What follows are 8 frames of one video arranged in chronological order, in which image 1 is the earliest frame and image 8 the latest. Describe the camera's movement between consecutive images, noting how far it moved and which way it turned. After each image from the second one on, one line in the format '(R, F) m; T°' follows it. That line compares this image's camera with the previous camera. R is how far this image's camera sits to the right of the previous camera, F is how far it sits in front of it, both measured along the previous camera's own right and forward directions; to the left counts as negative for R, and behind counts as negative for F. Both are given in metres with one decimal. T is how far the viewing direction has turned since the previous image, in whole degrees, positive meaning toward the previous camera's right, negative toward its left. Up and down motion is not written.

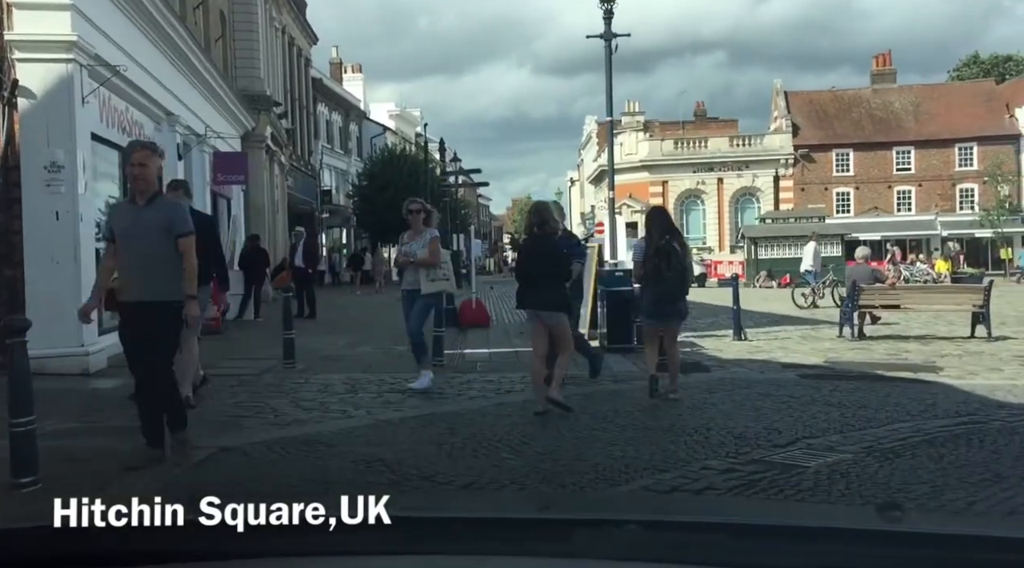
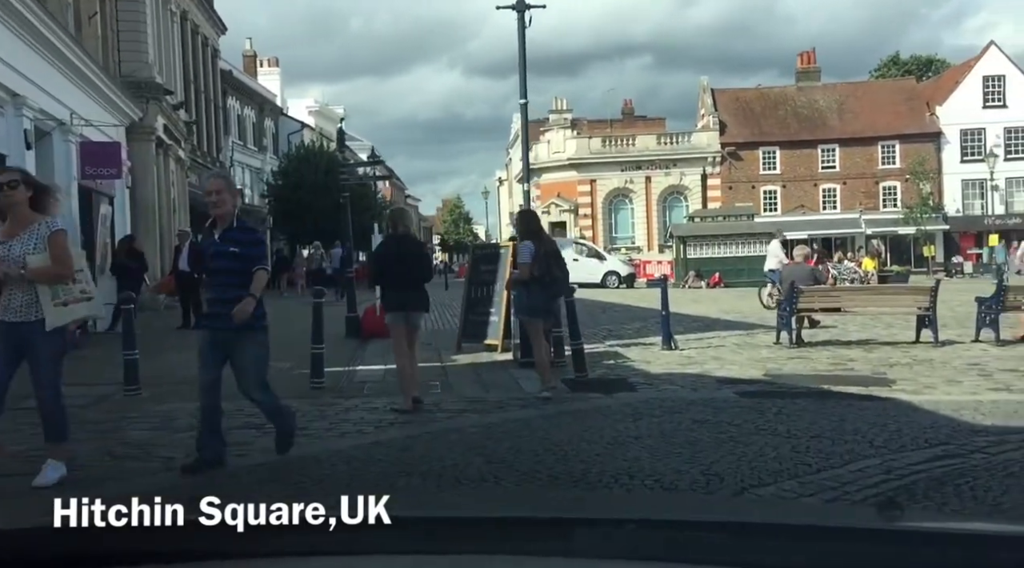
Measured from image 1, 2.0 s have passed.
(+0.3, +1.5) m; +3°
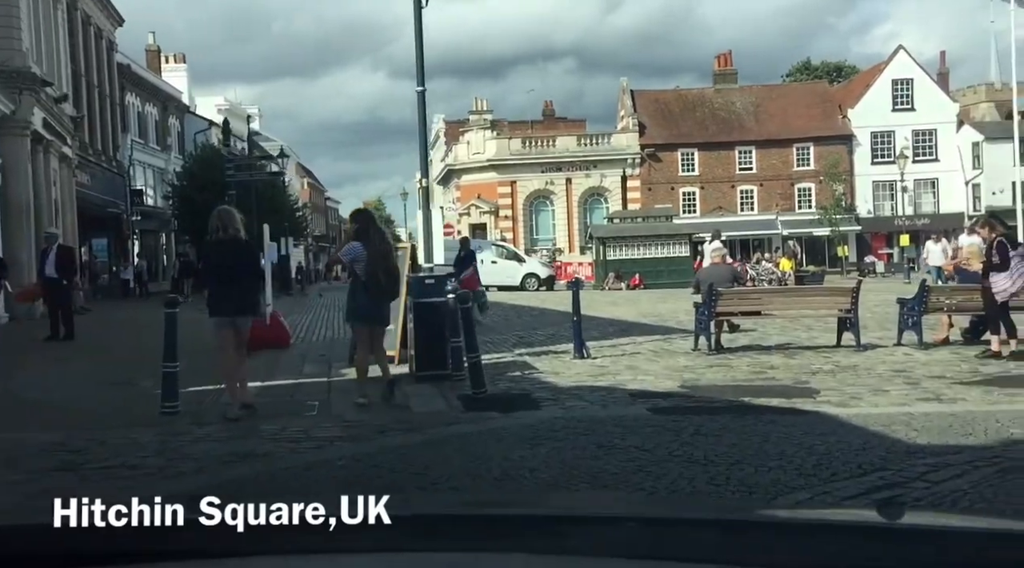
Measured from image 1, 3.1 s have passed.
(+0.3, +1.0) m; +4°
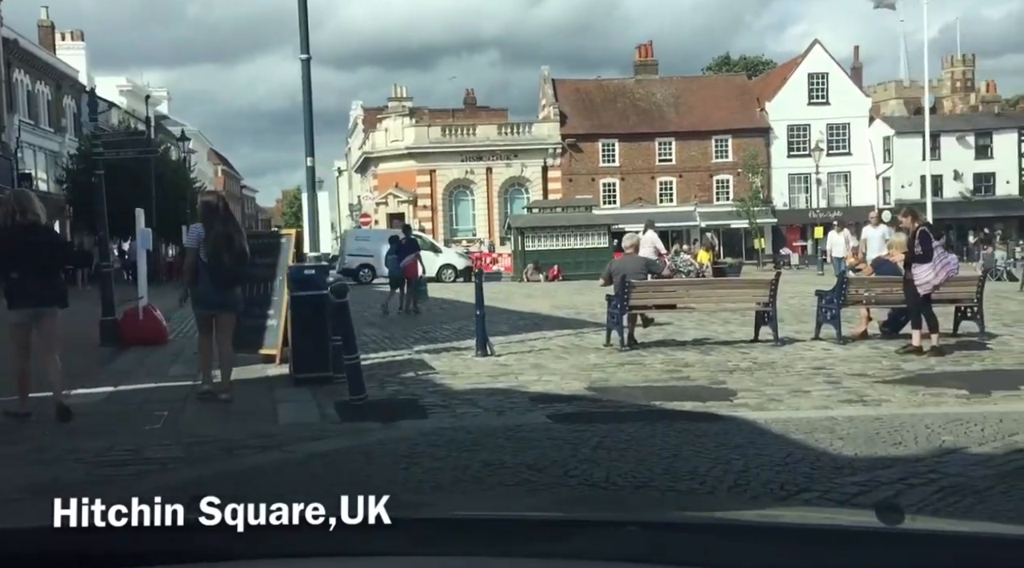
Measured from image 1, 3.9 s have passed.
(+0.2, +1.0) m; +4°
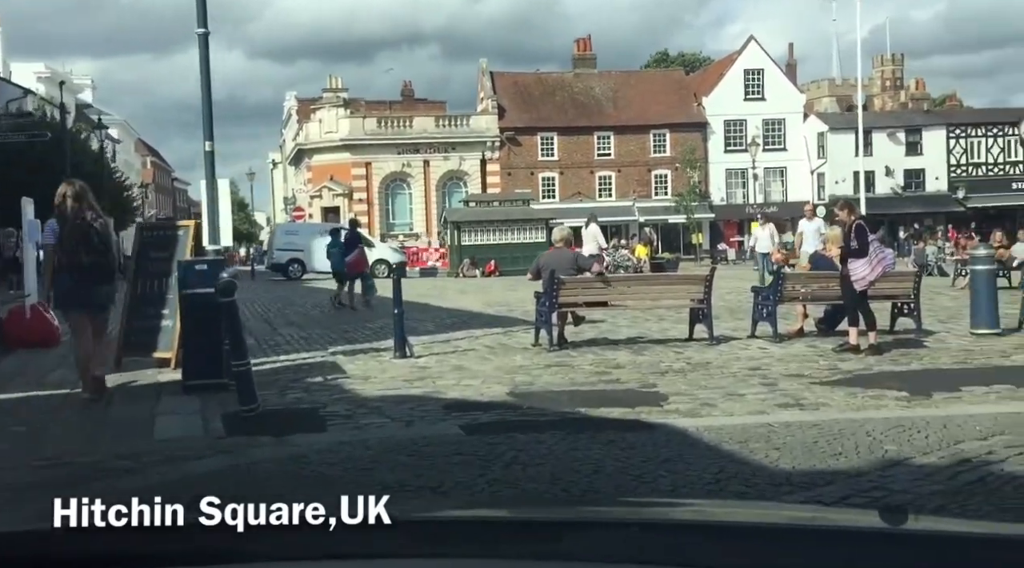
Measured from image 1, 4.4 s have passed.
(+0.2, +0.7) m; +3°
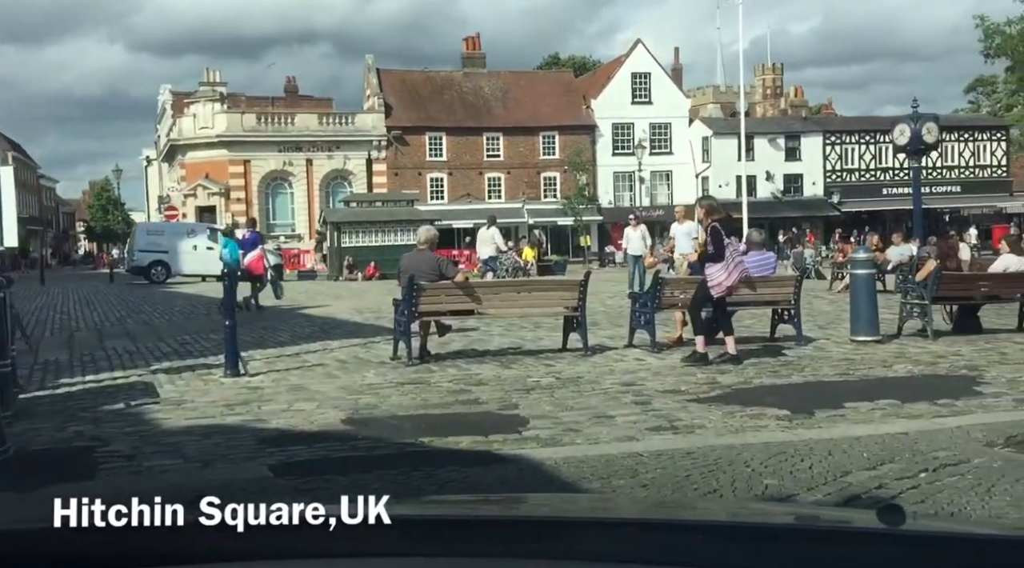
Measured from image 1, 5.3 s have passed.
(+0.4, +1.1) m; +5°
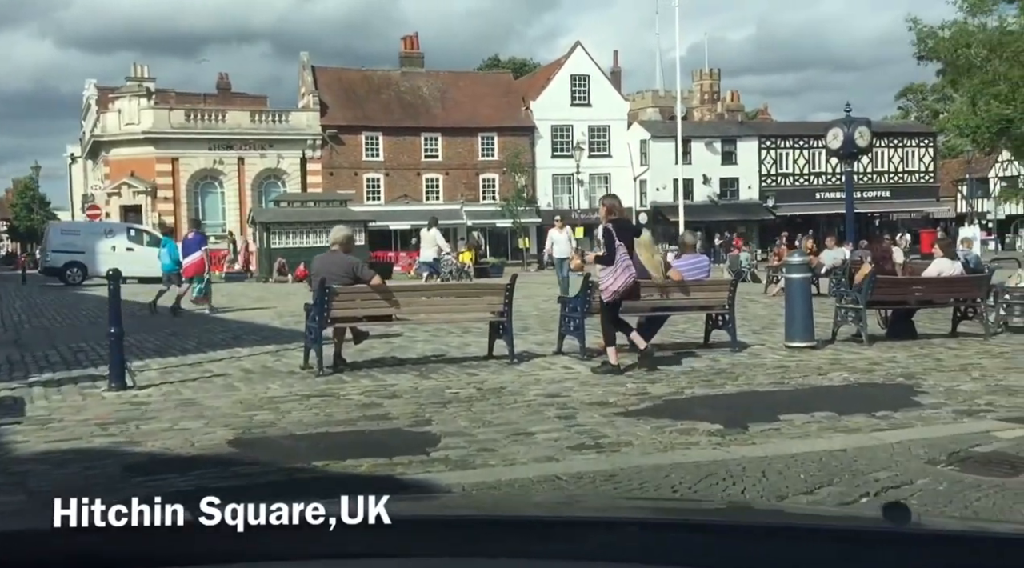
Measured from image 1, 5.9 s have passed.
(+0.2, +0.7) m; +3°
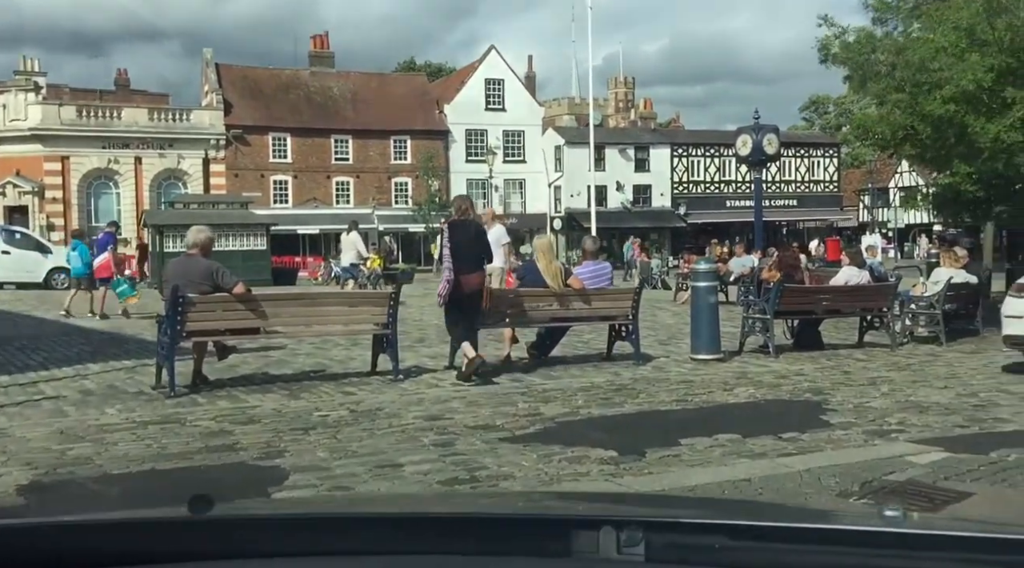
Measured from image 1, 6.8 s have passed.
(+0.3, +1.0) m; +4°
